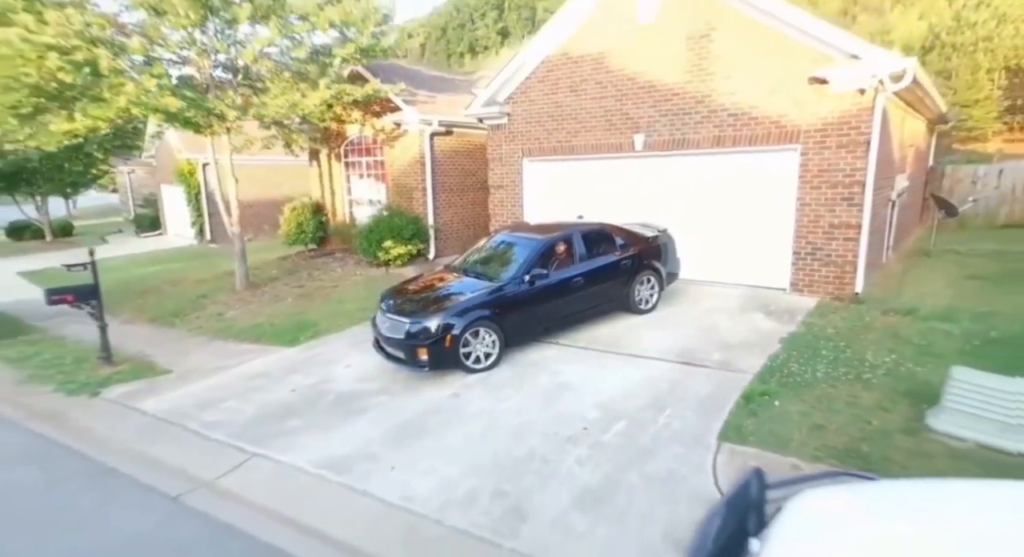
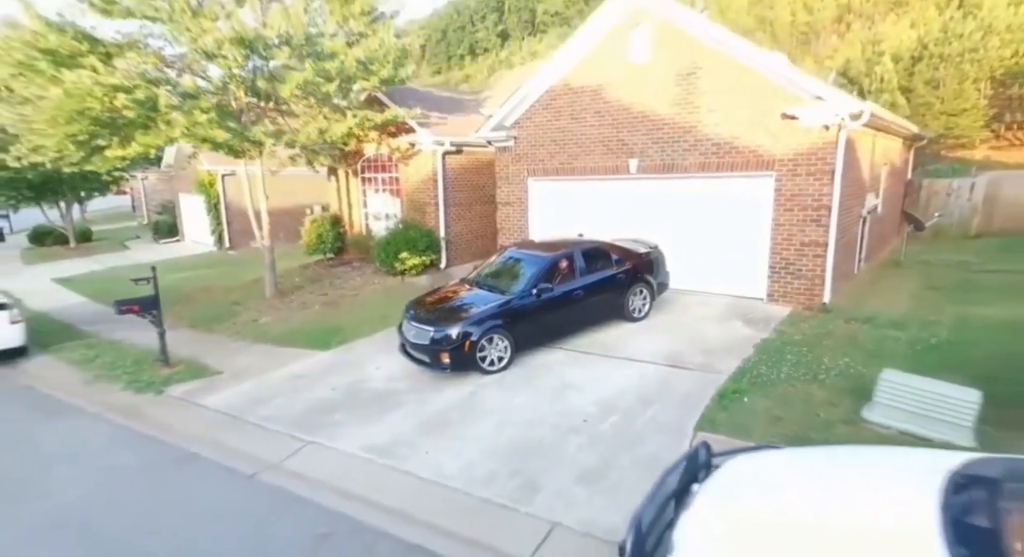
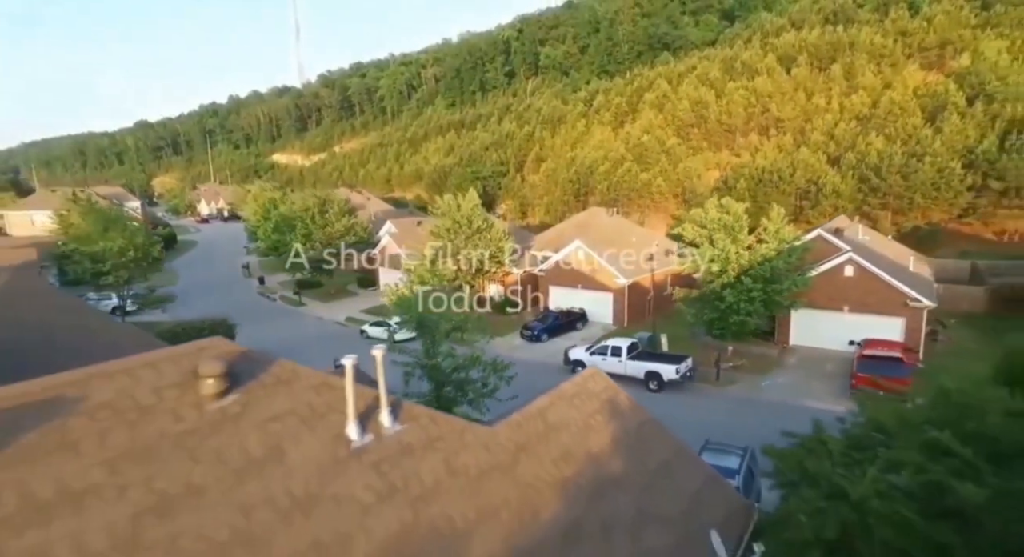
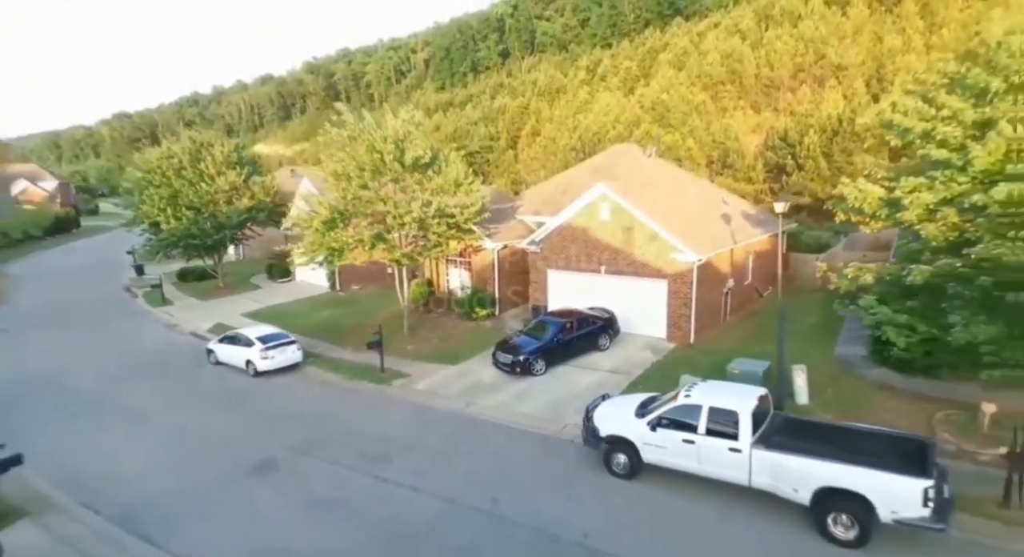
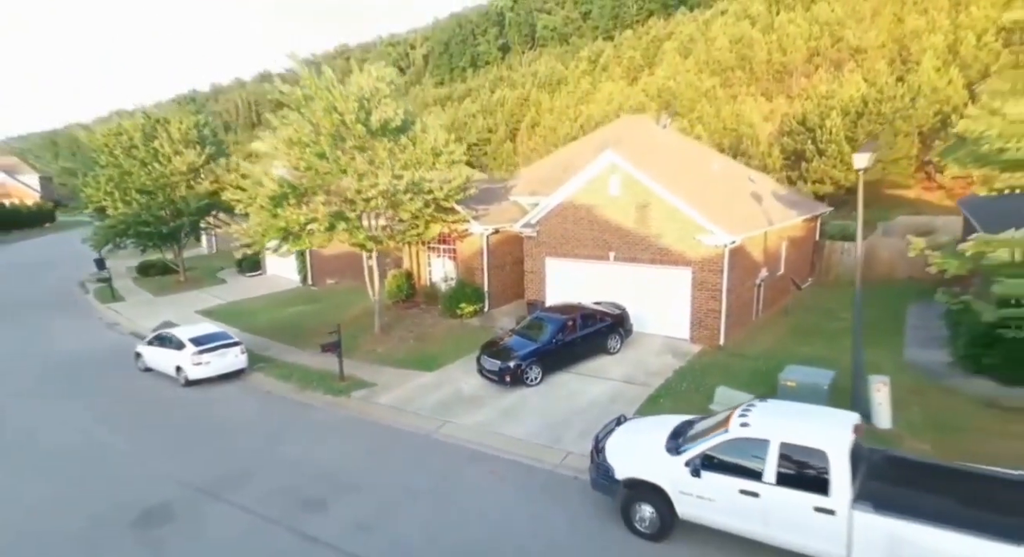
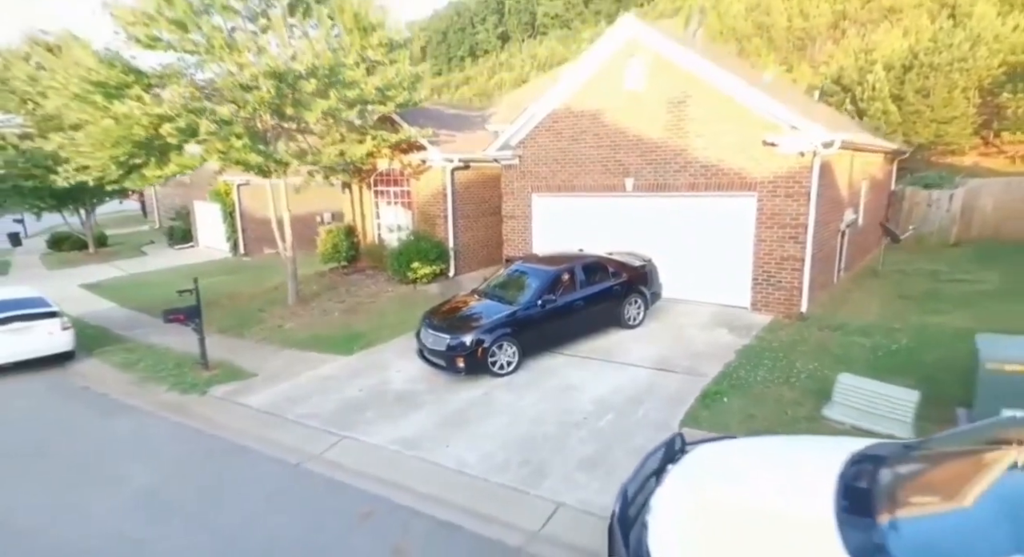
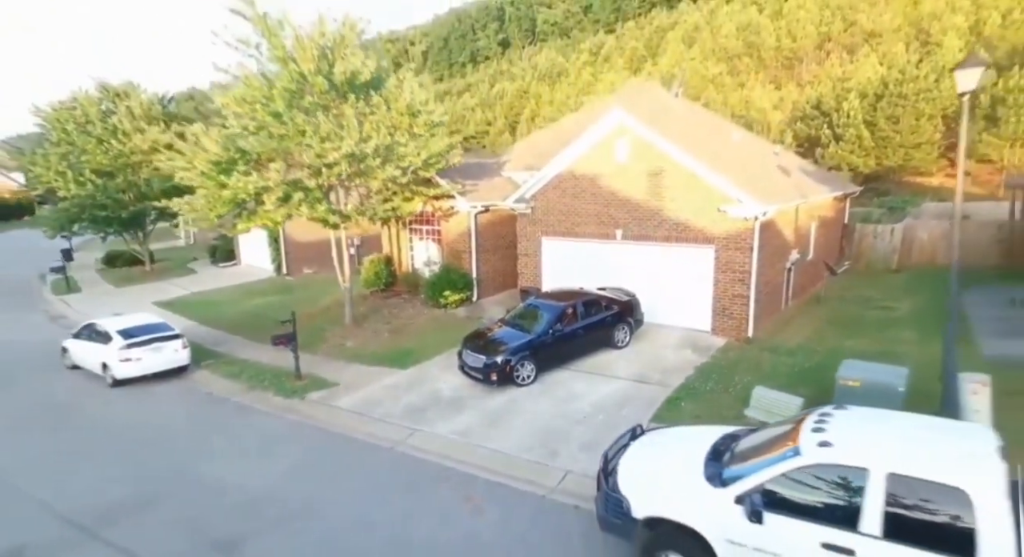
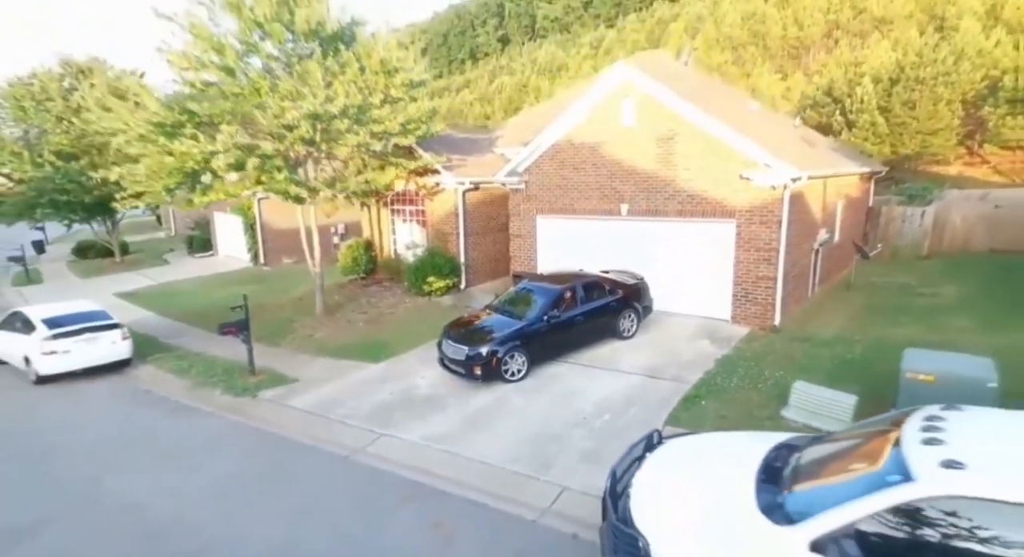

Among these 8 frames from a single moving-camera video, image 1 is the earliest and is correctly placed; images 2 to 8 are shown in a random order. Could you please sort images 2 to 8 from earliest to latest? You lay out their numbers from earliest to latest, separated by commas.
2, 6, 8, 7, 5, 4, 3
